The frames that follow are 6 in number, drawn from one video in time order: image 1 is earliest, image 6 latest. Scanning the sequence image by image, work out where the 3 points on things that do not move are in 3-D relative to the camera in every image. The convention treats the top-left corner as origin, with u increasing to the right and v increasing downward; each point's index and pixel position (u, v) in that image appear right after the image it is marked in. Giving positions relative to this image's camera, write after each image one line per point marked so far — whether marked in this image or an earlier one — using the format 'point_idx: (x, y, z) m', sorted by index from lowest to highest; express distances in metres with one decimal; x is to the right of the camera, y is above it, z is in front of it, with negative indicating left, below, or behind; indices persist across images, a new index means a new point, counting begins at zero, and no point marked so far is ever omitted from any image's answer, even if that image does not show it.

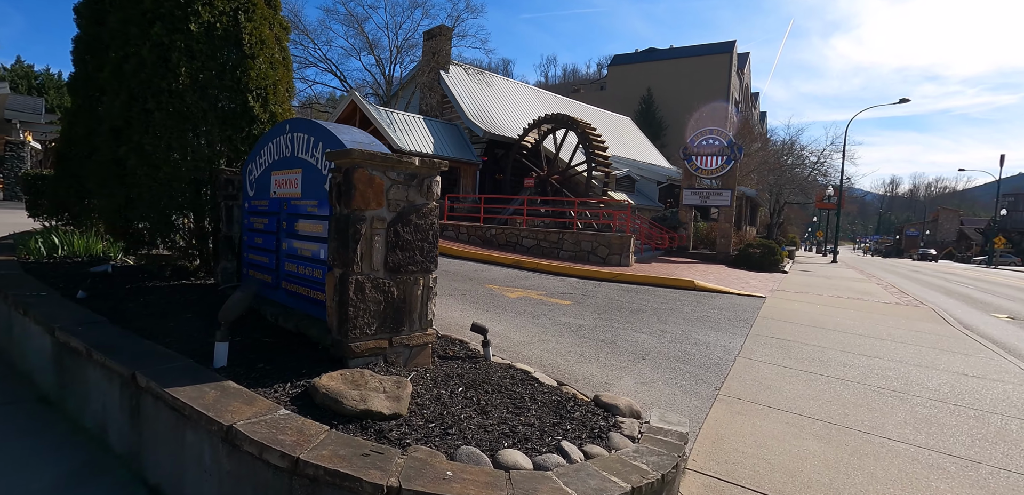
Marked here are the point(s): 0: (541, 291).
0: (+0.5, -0.8, +9.2) m
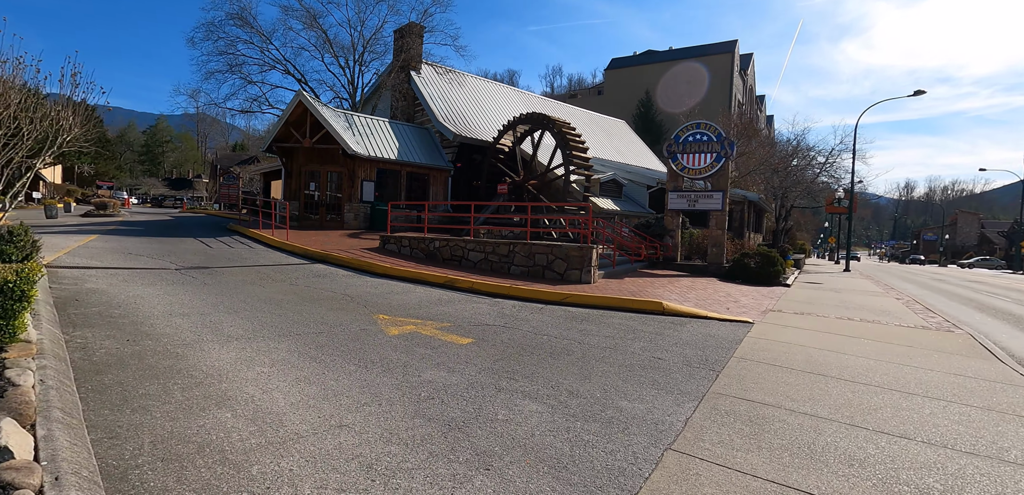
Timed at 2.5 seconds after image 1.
0: (-0.8, -1.0, +7.0) m
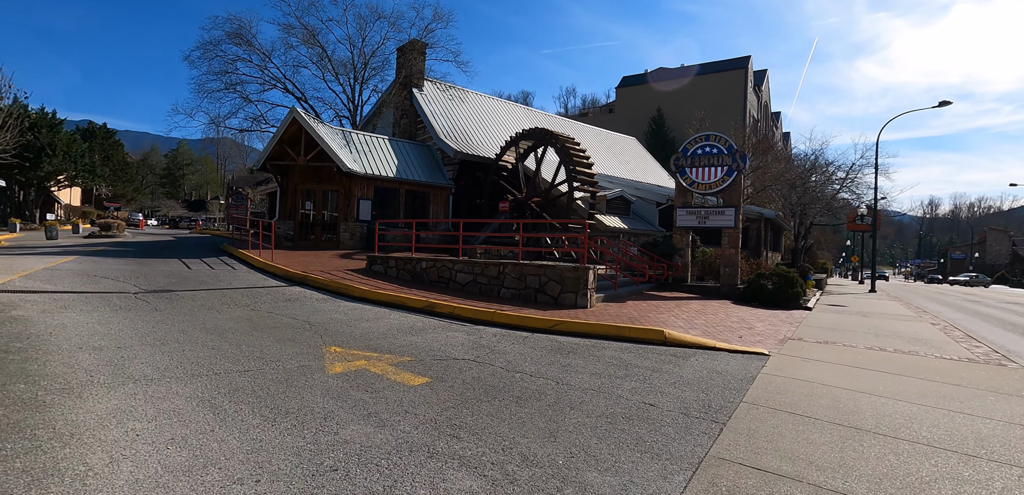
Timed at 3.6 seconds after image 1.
0: (-1.2, -1.3, +6.0) m
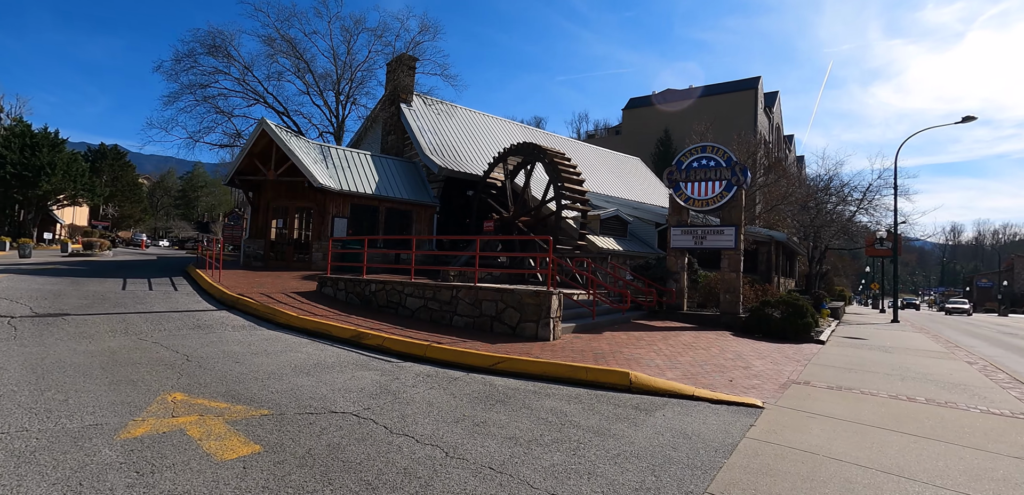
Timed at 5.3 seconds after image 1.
0: (-2.1, -1.4, +4.5) m
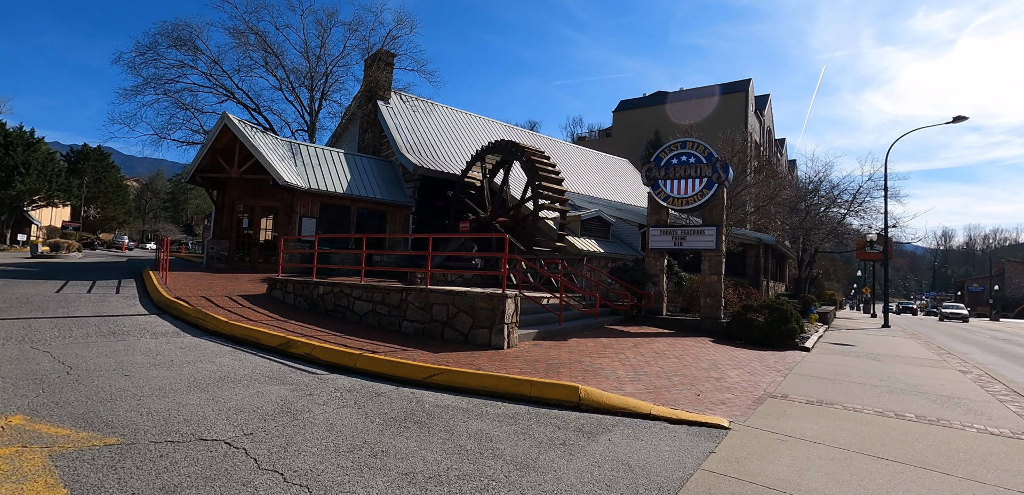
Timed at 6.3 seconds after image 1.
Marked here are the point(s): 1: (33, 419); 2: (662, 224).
0: (-2.8, -1.3, +3.7) m
1: (-3.6, -1.3, +3.9) m
2: (+3.8, +0.6, +13.2) m
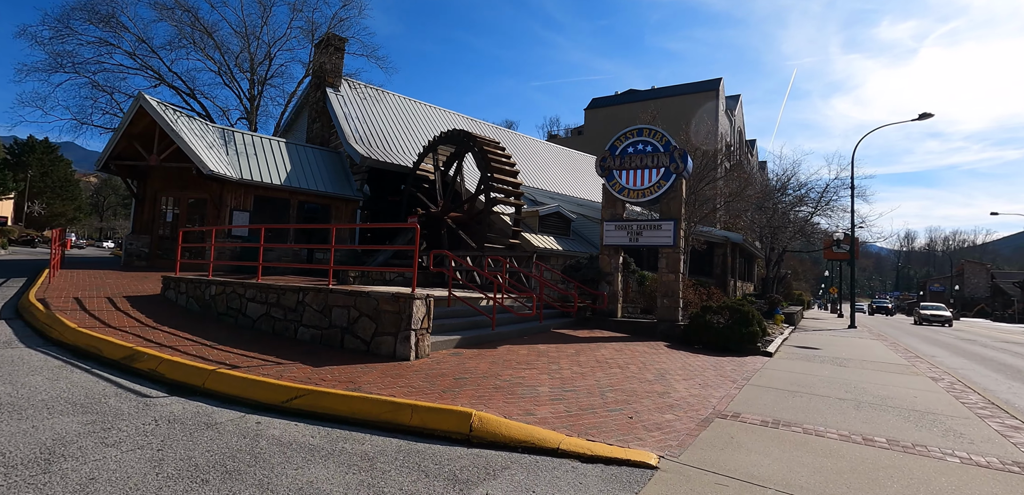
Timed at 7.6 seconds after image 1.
0: (-3.7, -1.2, +2.4) m
1: (-4.5, -1.2, +2.5) m
2: (+2.5, +0.7, +12.1) m
